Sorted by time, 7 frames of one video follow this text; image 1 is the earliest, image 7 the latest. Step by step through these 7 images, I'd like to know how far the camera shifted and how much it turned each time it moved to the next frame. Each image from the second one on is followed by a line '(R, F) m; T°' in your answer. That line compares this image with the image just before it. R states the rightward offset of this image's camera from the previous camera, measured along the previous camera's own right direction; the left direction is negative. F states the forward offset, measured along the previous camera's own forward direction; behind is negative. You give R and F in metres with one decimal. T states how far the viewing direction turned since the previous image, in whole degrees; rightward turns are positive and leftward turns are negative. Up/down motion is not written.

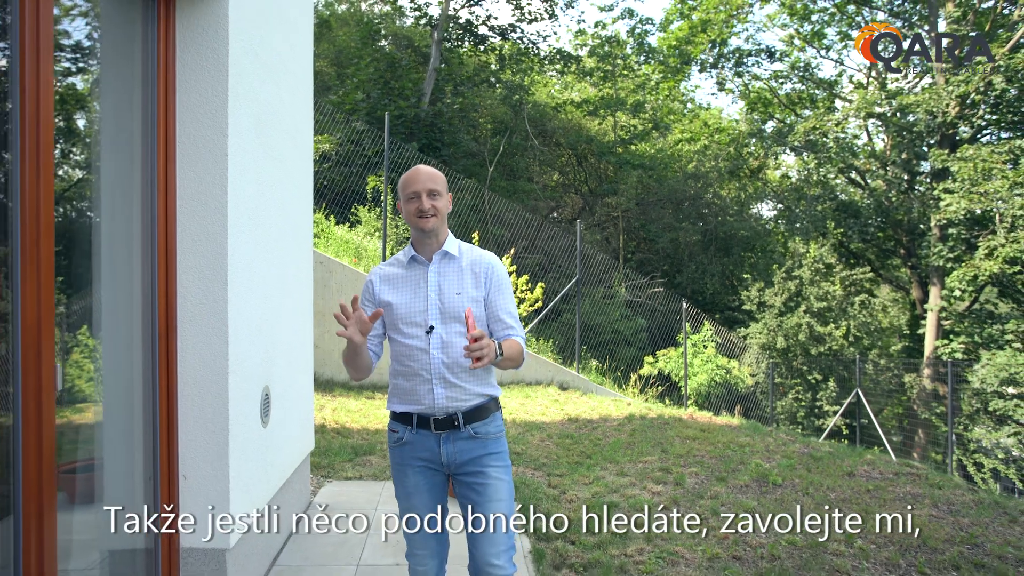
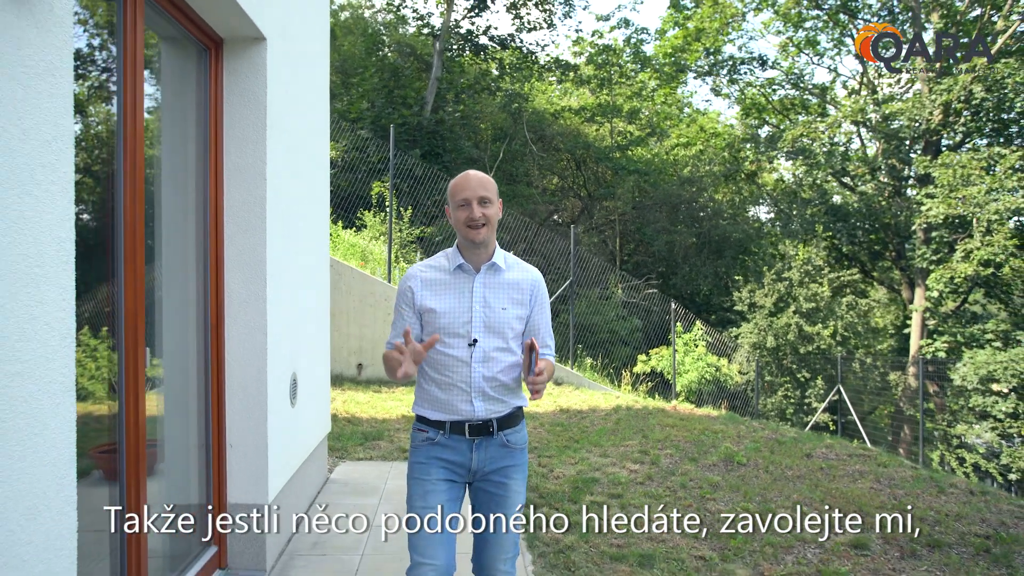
(+0.1, -0.7) m; 0°
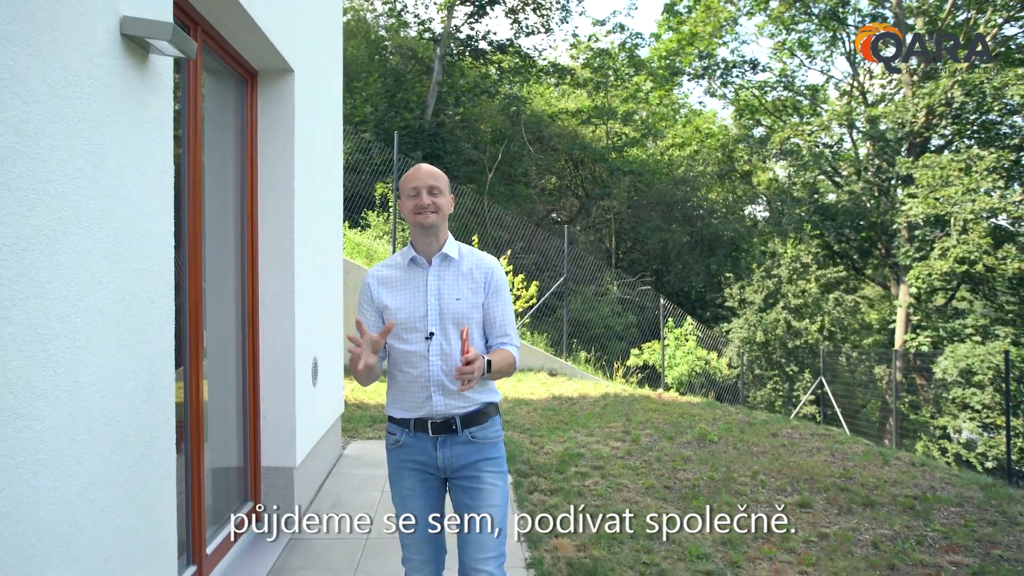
(+0.1, -0.7) m; 0°
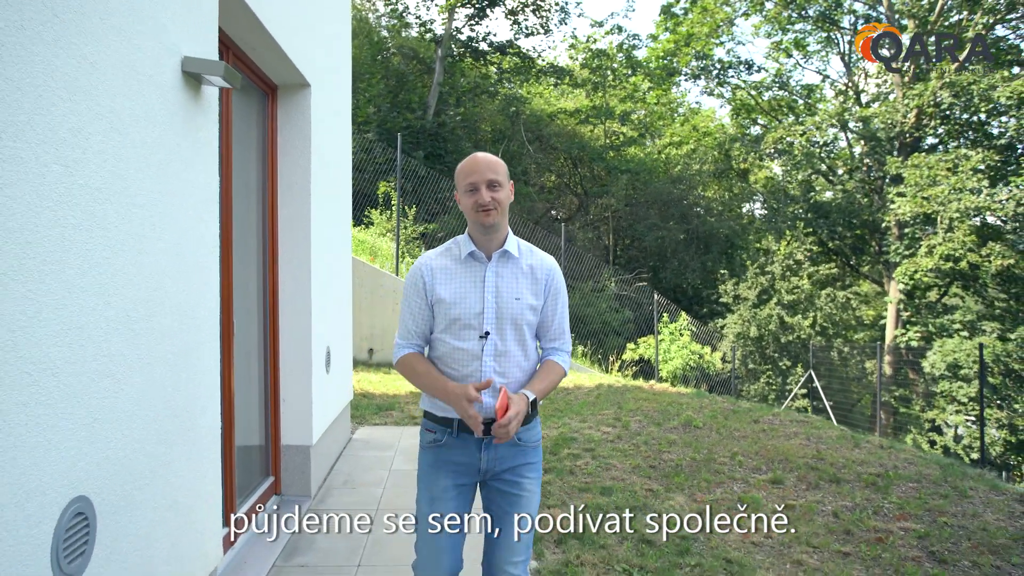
(0.0, -0.5) m; 0°
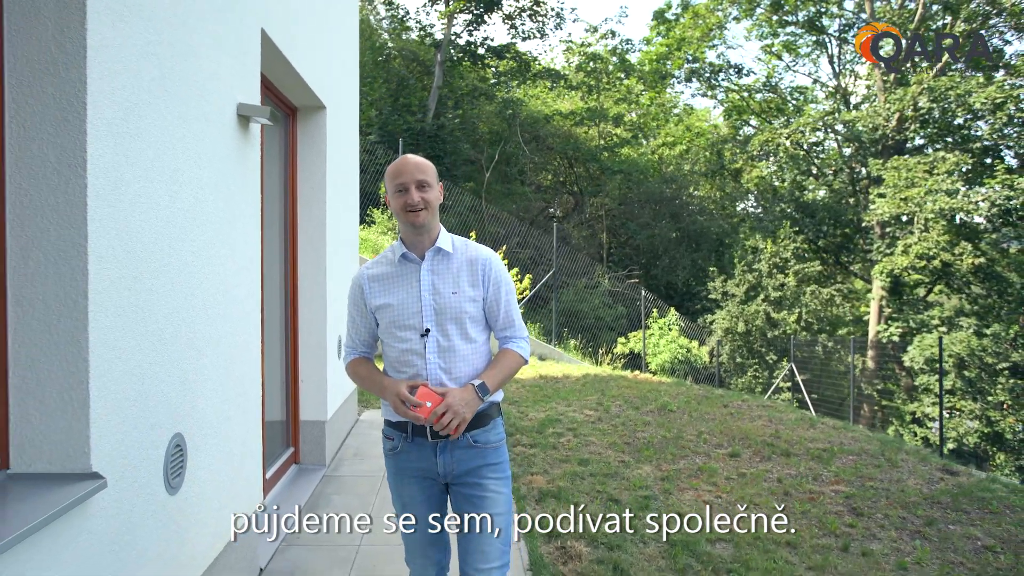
(+0.1, -0.8) m; 0°
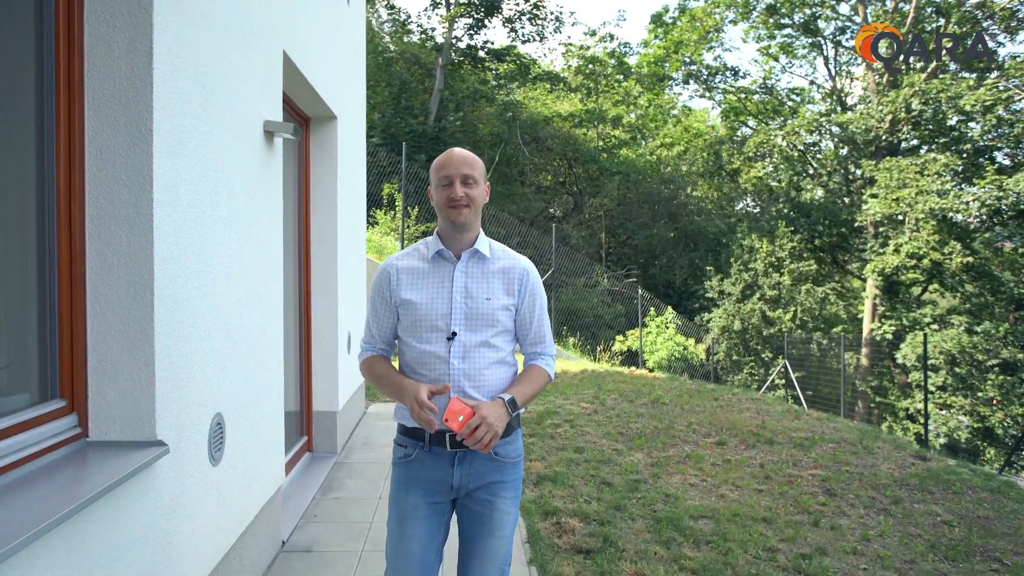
(0.0, -0.4) m; 0°
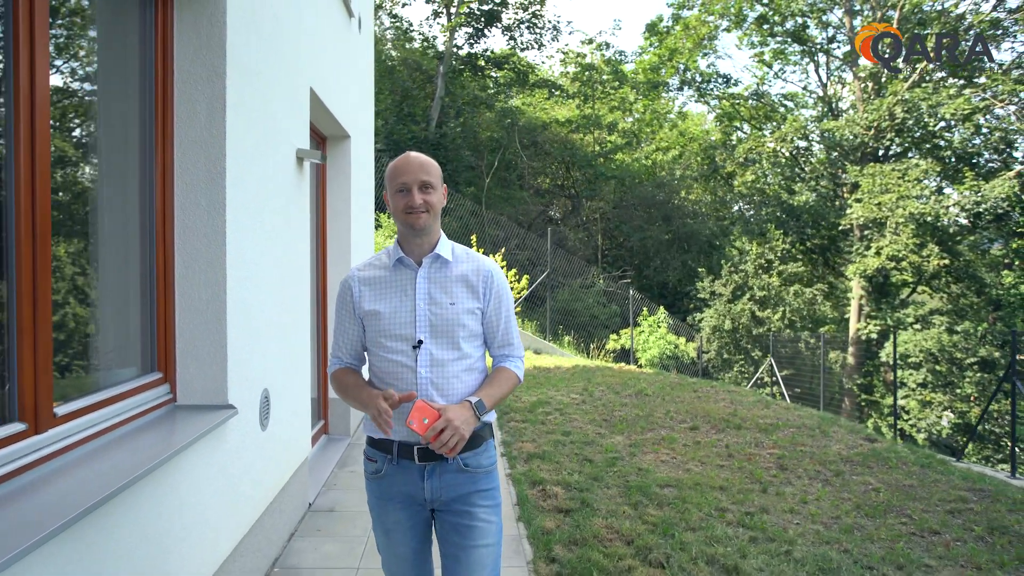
(+0.1, -0.8) m; 0°
